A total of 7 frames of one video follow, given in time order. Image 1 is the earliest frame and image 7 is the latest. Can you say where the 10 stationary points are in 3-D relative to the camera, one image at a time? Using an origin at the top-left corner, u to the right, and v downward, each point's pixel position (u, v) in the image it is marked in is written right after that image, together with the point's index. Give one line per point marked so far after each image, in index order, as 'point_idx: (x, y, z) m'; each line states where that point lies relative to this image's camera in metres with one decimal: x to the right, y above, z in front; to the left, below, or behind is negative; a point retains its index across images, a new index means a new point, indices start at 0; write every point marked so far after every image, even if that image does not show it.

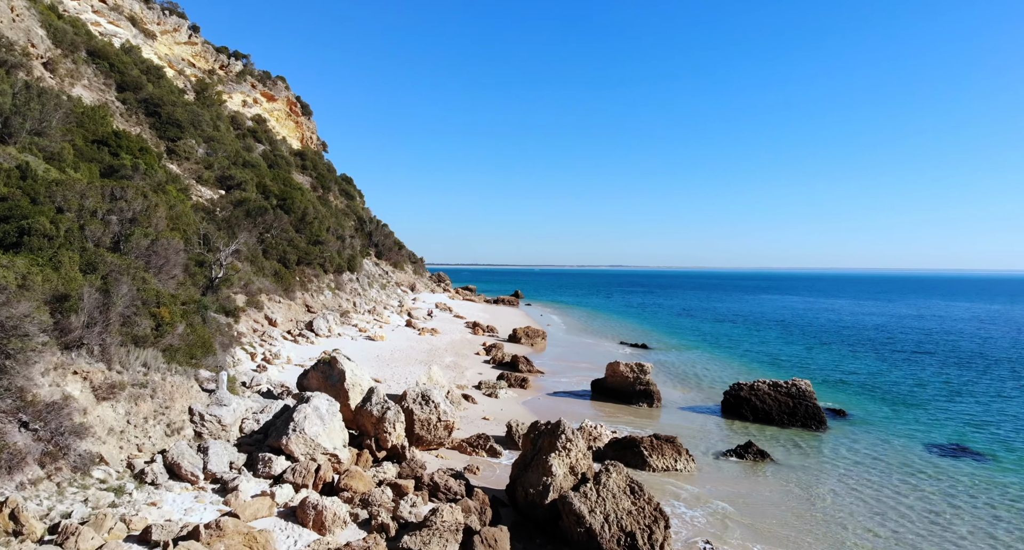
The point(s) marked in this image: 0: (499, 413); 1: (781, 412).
0: (-0.4, -4.2, +18.6) m
1: (+8.6, -4.4, +19.4) m
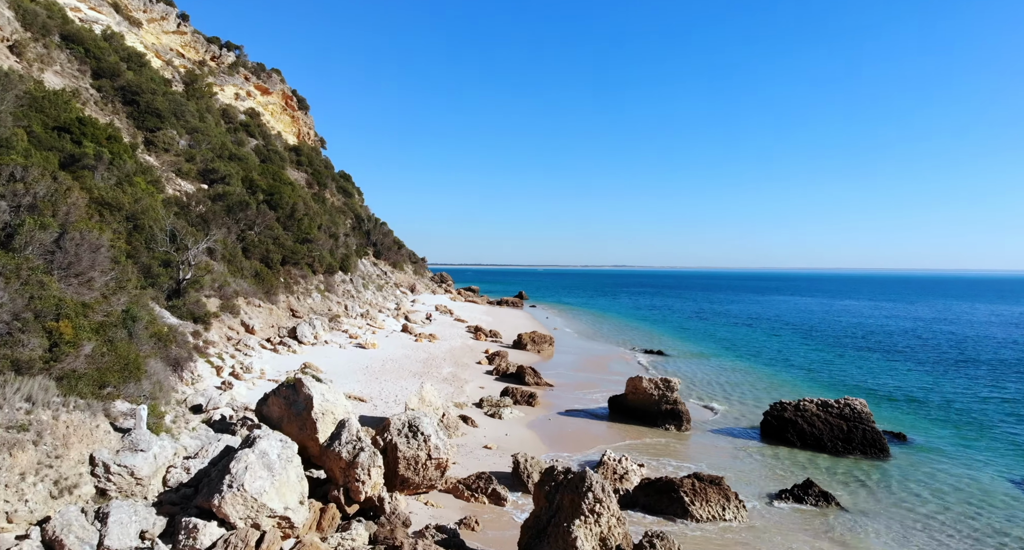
0: (-0.2, -4.3, +15.8) m
1: (+8.8, -4.4, +16.6) m
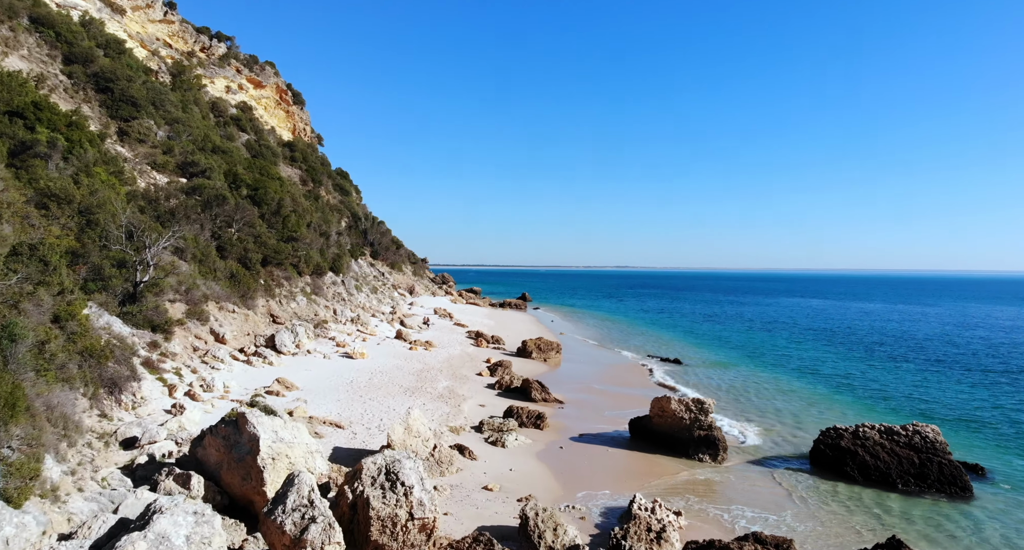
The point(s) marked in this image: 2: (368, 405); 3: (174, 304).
0: (-0.1, -4.3, +13.2) m
1: (+8.9, -4.5, +13.8) m
2: (-3.9, -3.5, +16.3) m
3: (-11.0, -0.9, +19.7) m
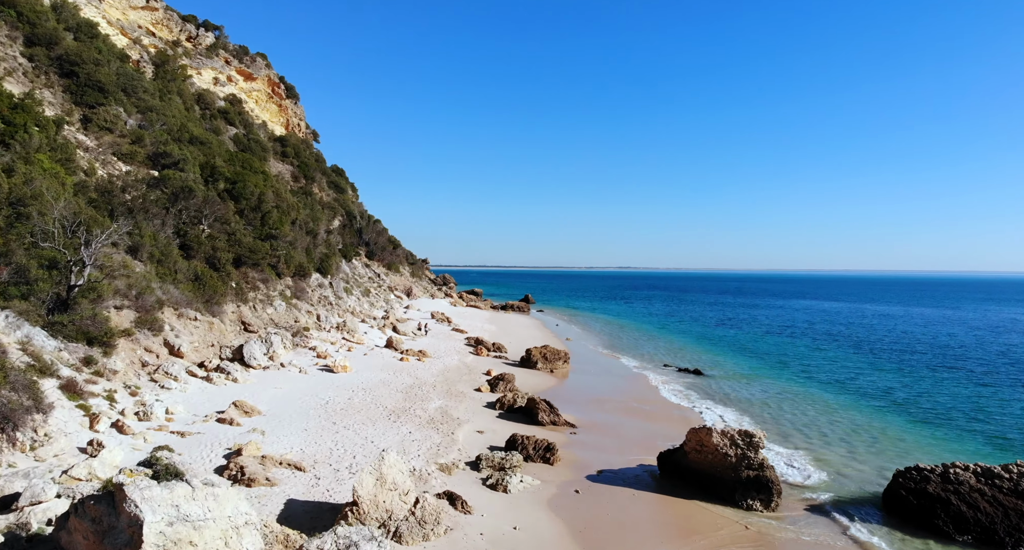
0: (-0.1, -4.4, +10.3) m
1: (+9.0, -4.6, +10.9) m
2: (-3.8, -3.6, +13.4) m
3: (-10.9, -1.0, +16.8) m
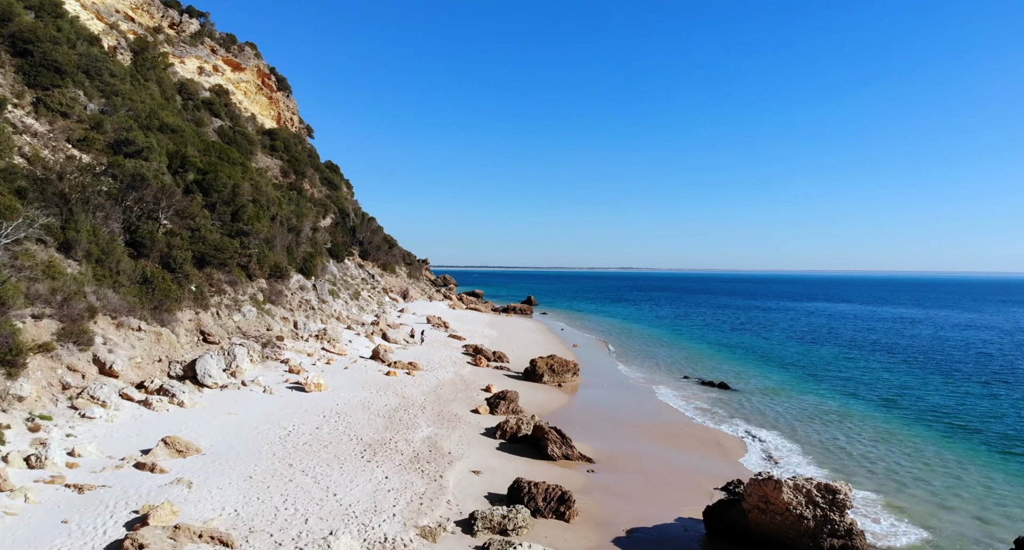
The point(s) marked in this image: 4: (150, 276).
0: (0.0, -4.4, +7.2) m
1: (+9.1, -4.6, +7.8) m
2: (-3.7, -3.6, +10.4) m
3: (-10.8, -1.1, +13.8) m
4: (-10.7, -0.1, +17.8) m
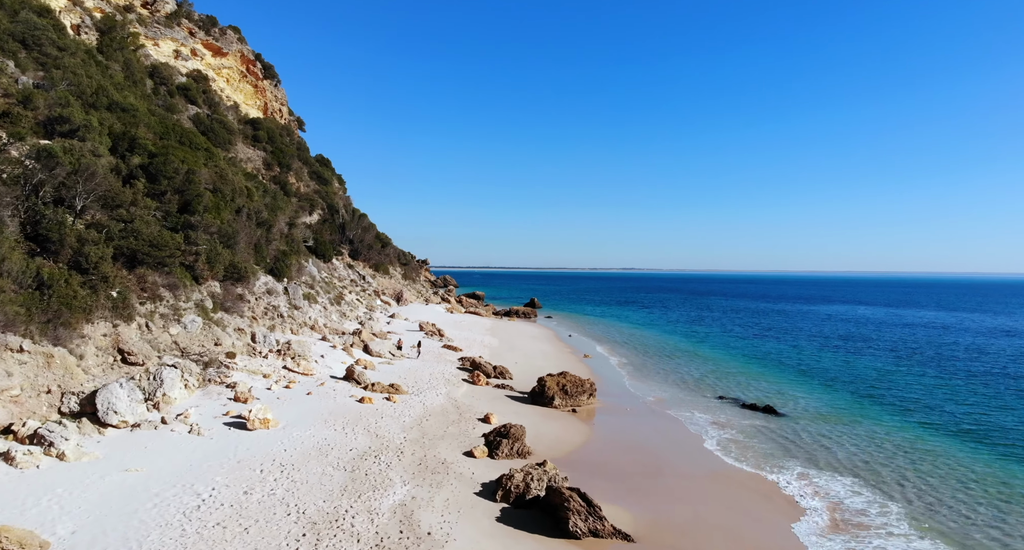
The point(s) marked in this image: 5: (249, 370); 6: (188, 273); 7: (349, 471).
0: (+0.1, -4.5, +3.1) m
1: (+9.2, -4.7, +3.7) m
2: (-3.6, -3.7, +6.3) m
3: (-10.7, -1.1, +9.7) m
4: (-10.5, -0.1, +13.8) m
5: (-7.4, -2.6, +17.0) m
6: (-9.8, +0.1, +18.4) m
7: (-3.1, -3.8, +11.7) m
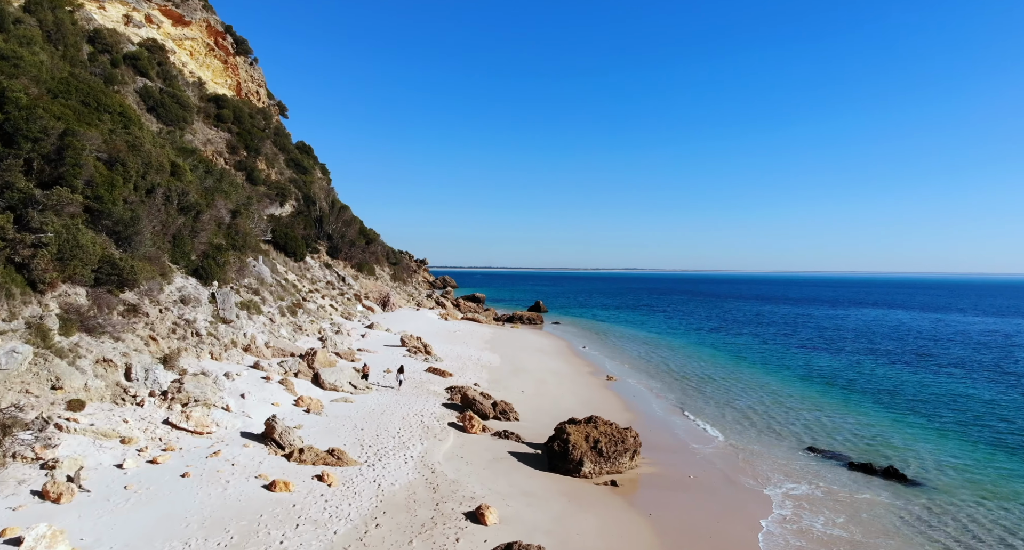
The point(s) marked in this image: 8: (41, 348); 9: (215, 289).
0: (+0.2, -4.6, -3.3) m
1: (+9.3, -4.8, -2.7) m
2: (-3.5, -3.7, -0.1) m
3: (-10.6, -1.2, +3.3) m
4: (-10.4, -0.2, +7.4) m
5: (-7.2, -2.7, +10.6) m
6: (-9.7, 0.0, +12.0) m
7: (-3.0, -3.8, +5.3) m
8: (-8.9, -1.4, +11.5) m
9: (-9.3, -0.5, +19.0) m
